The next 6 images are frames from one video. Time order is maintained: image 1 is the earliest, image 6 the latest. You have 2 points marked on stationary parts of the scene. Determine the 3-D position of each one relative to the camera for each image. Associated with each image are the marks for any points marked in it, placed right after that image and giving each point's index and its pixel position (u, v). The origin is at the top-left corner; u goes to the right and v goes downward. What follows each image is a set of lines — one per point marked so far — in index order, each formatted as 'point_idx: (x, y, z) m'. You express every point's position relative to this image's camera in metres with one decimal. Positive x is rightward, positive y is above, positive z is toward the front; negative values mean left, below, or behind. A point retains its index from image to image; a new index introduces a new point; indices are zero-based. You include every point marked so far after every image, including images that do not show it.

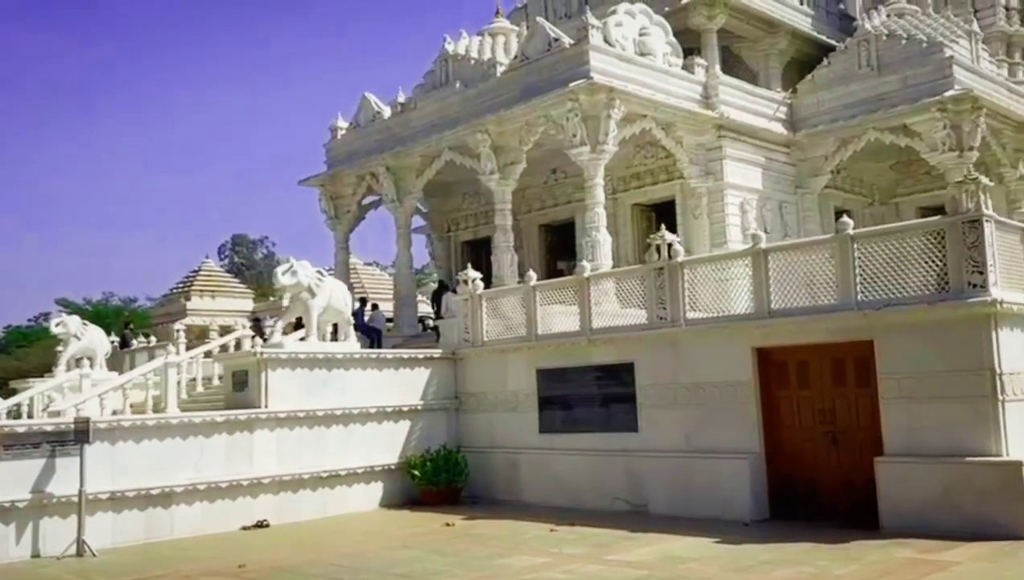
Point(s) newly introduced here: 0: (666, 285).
0: (+1.9, +0.1, +11.7) m
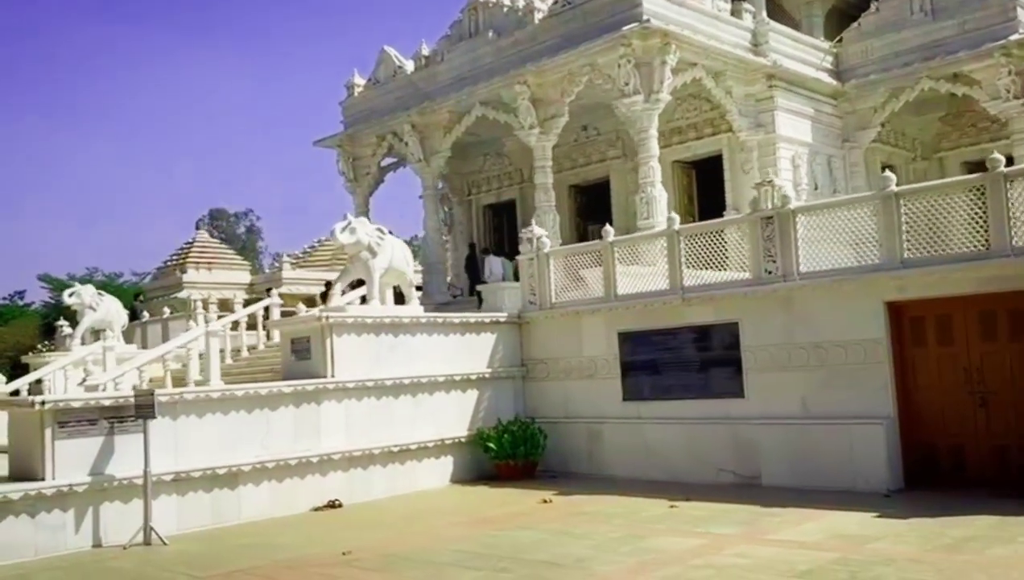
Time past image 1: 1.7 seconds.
0: (+3.0, +0.6, +10.6) m
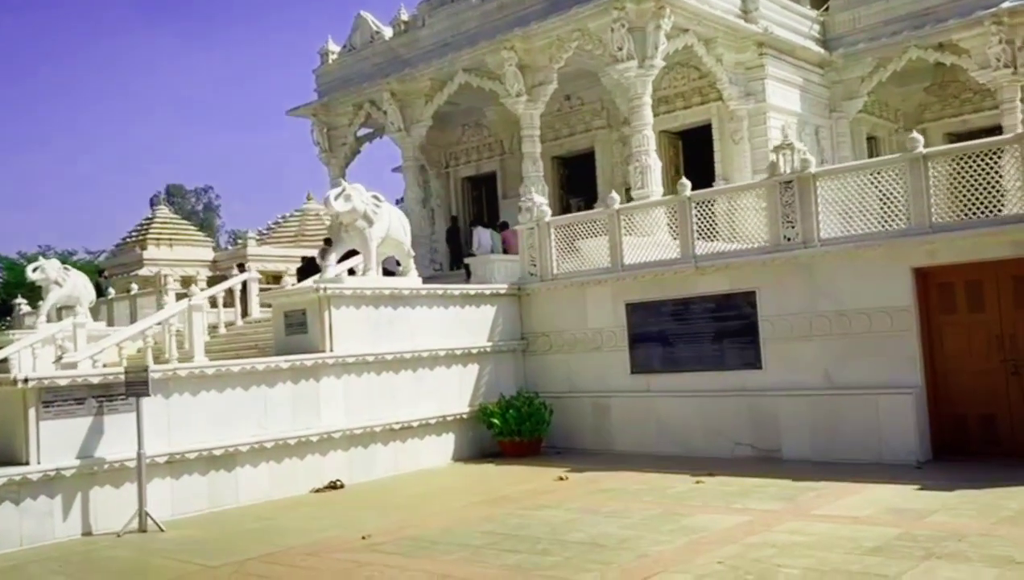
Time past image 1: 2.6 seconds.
0: (+3.2, +1.0, +10.2) m
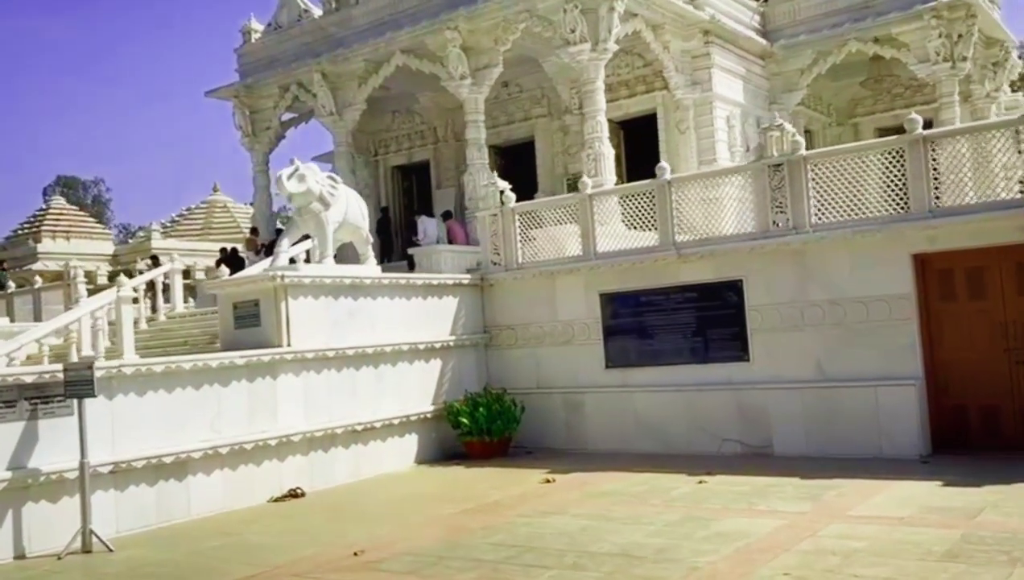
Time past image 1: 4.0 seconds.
0: (+2.9, +1.1, +9.8) m
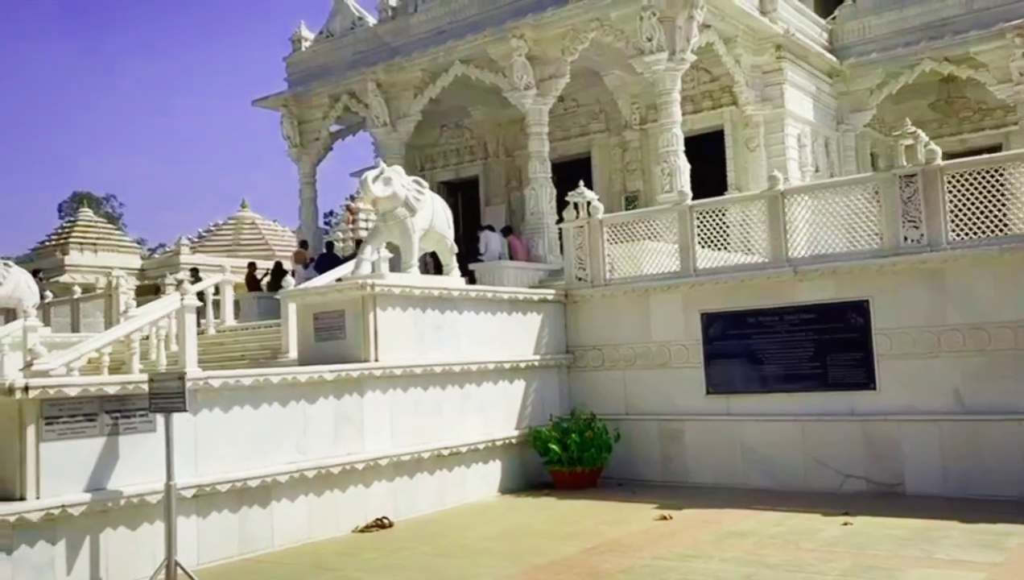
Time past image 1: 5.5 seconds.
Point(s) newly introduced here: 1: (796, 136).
0: (+4.0, +0.9, +8.9) m
1: (+5.7, +3.1, +18.4) m
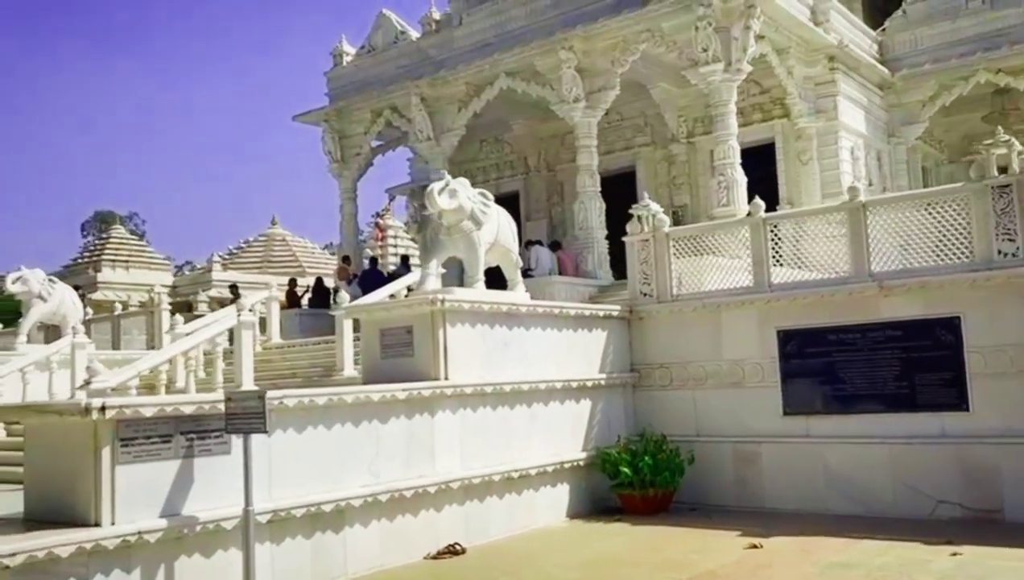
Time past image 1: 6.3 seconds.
0: (+4.7, +0.8, +8.5) m
1: (+6.6, +2.7, +17.9) m
